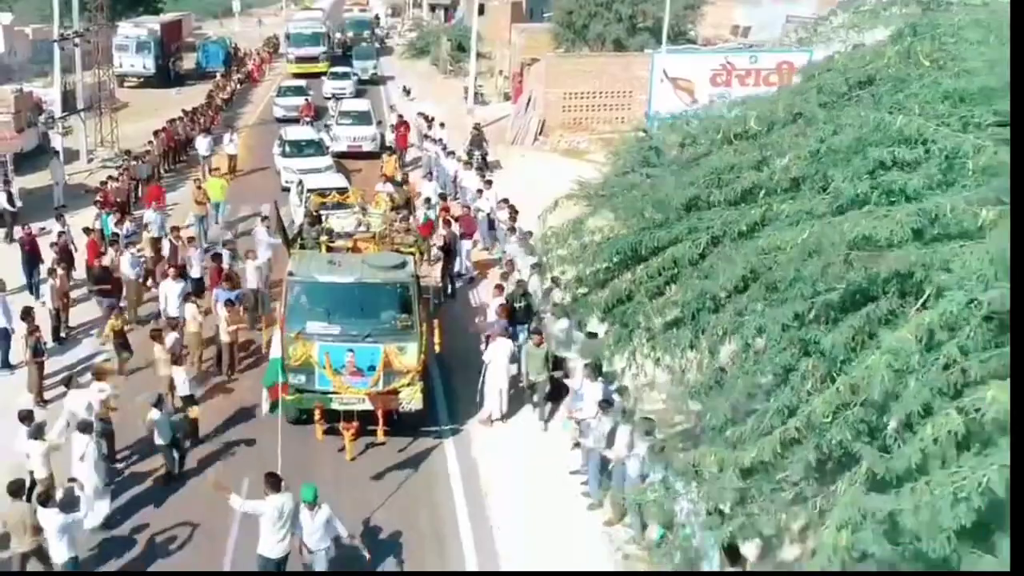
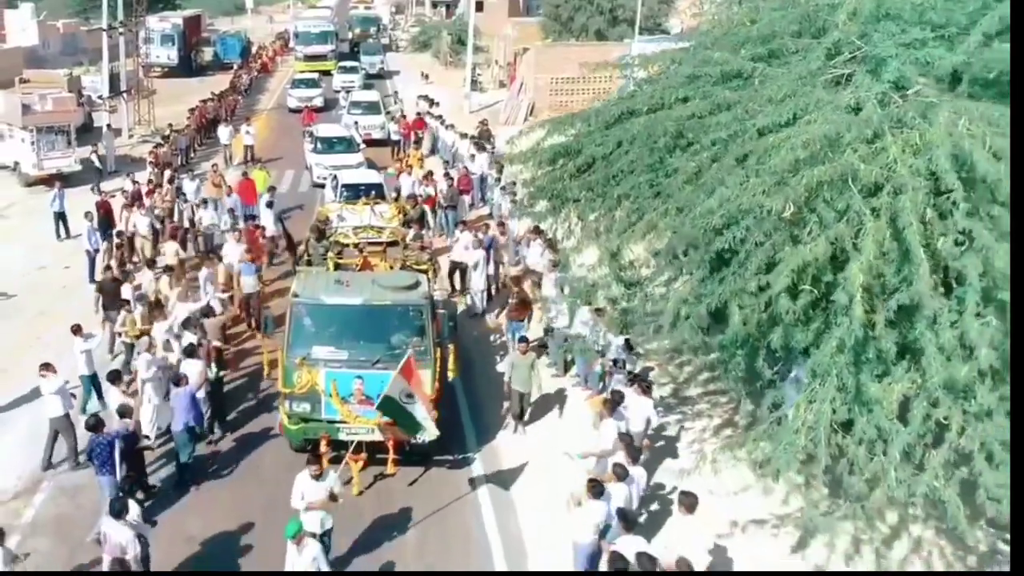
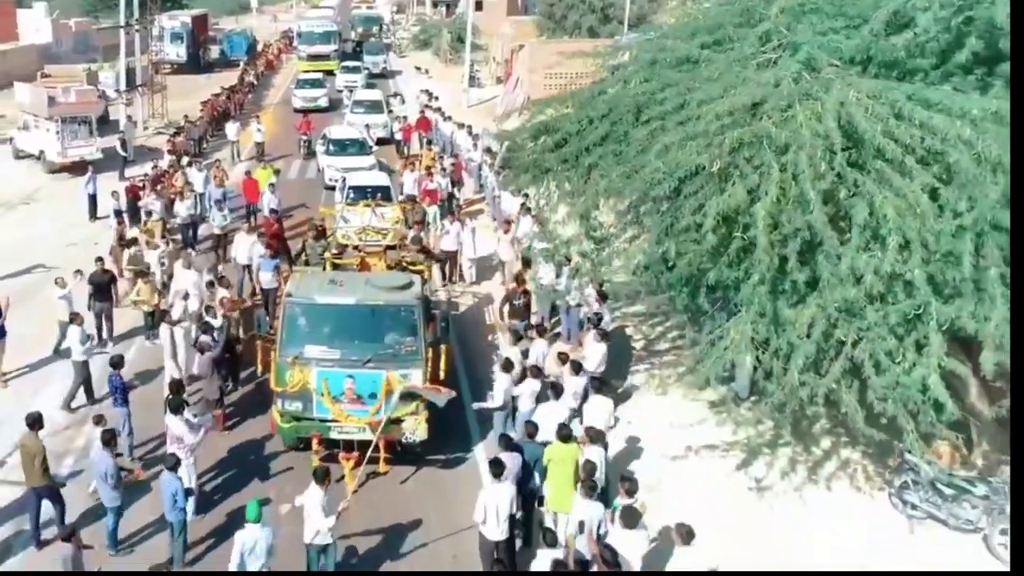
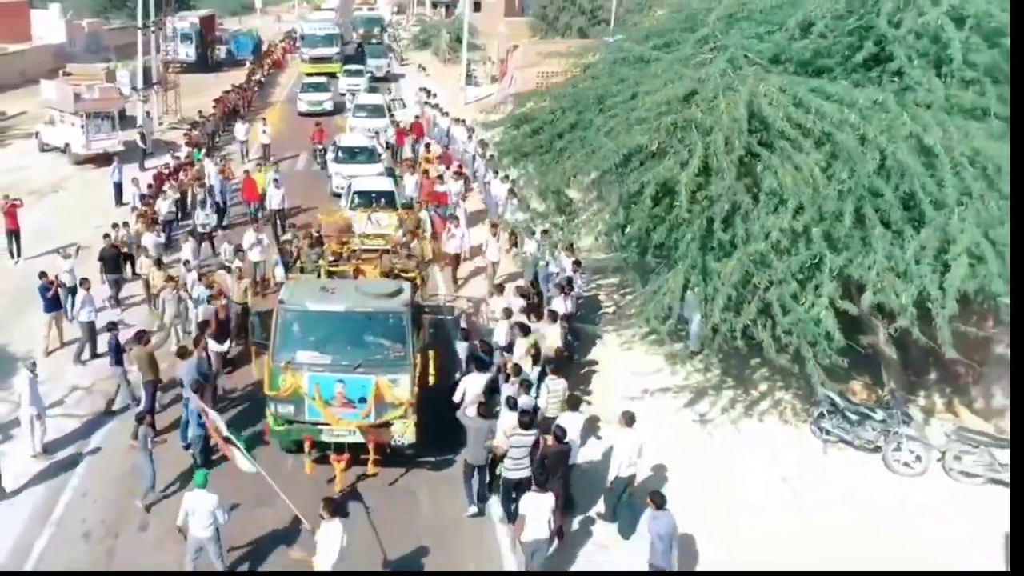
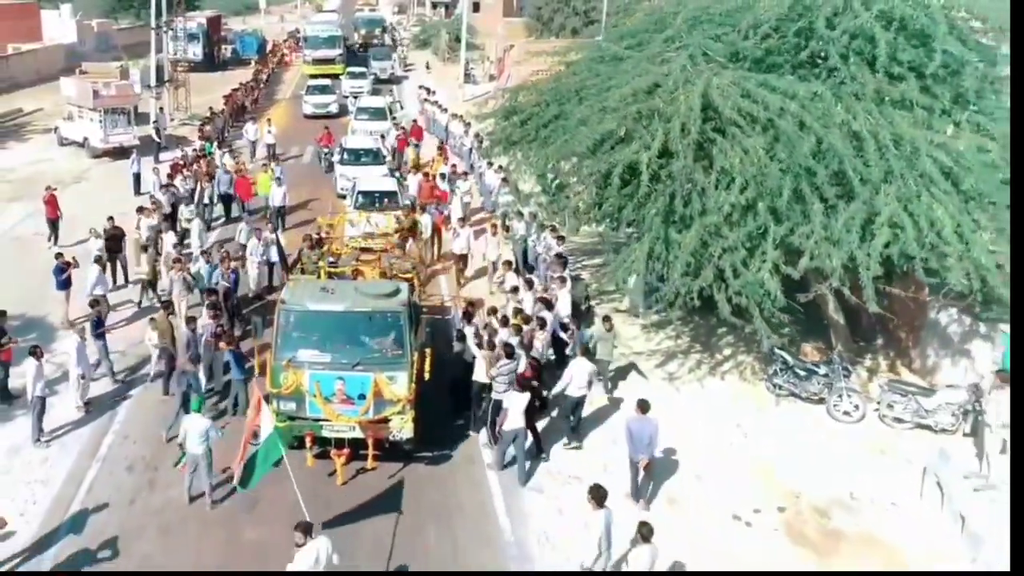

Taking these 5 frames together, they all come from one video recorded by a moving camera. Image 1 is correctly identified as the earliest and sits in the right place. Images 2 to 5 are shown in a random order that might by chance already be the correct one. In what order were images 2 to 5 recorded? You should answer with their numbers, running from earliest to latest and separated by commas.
2, 3, 4, 5
